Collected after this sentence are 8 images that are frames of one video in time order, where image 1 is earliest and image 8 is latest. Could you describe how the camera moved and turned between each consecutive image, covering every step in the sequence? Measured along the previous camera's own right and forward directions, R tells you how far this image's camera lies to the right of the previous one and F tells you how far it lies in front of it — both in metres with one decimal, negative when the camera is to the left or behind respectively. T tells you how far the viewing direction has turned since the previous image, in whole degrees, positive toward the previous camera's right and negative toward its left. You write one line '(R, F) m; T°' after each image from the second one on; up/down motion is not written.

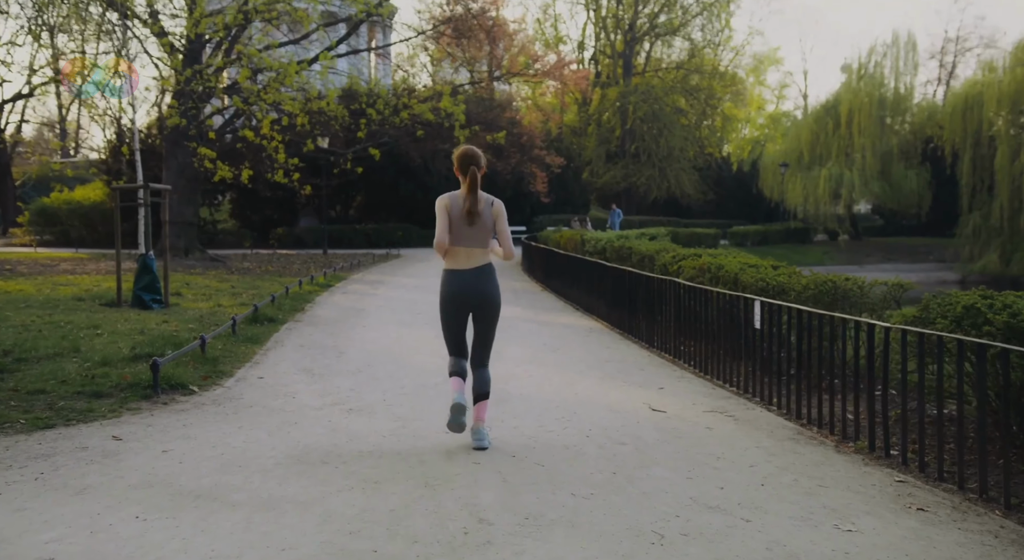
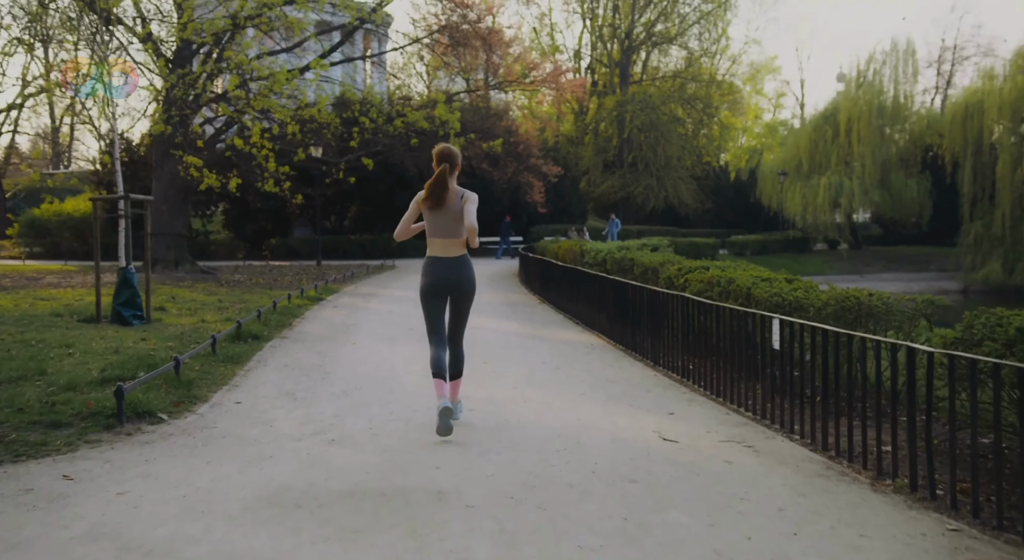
(0.0, +0.5) m; 0°
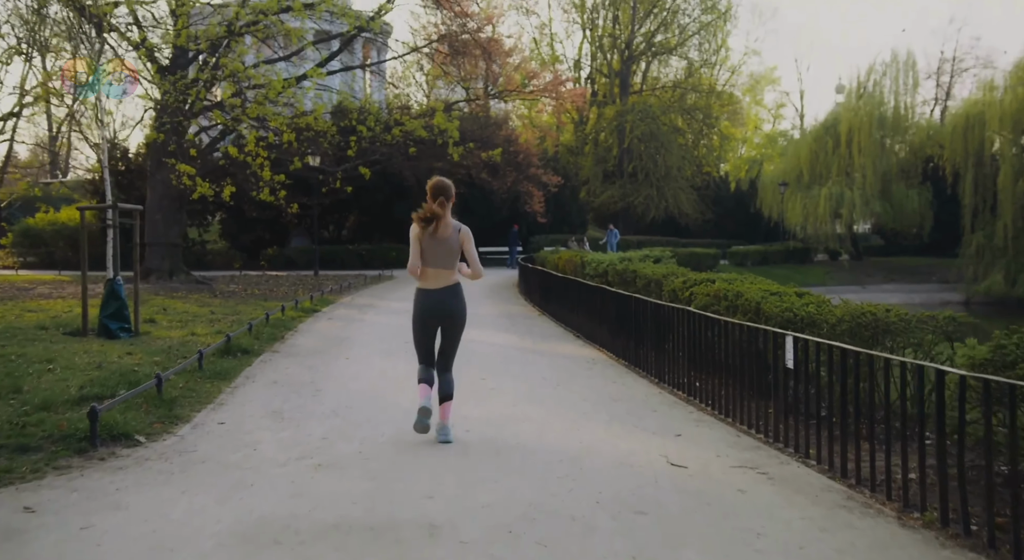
(0.0, +0.3) m; 0°
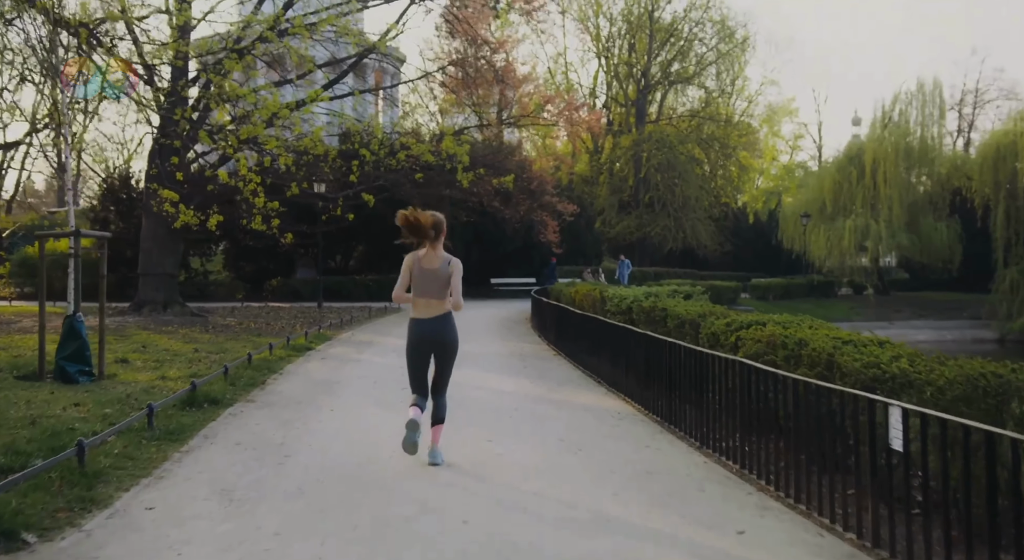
(0.0, +1.4) m; -1°
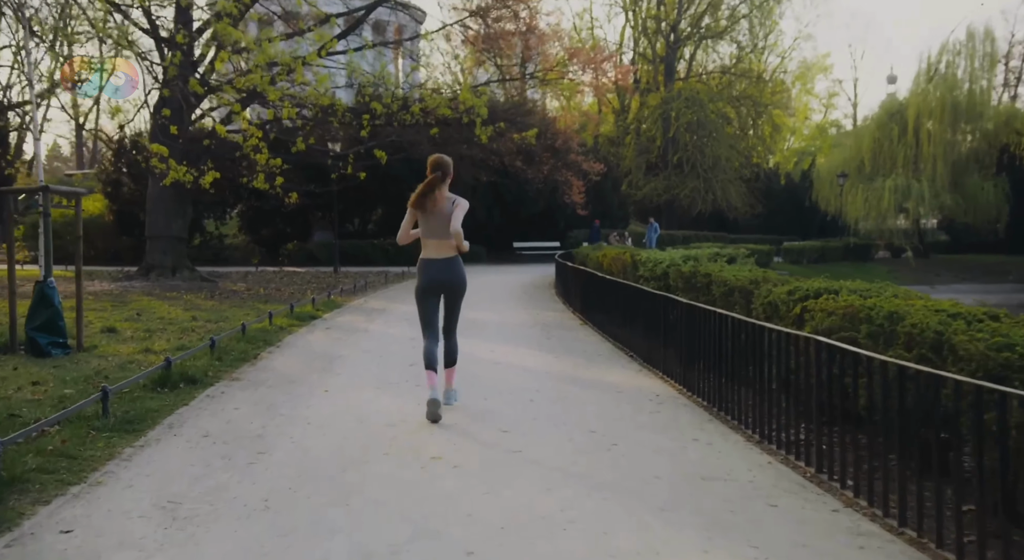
(0.0, +1.2) m; -2°
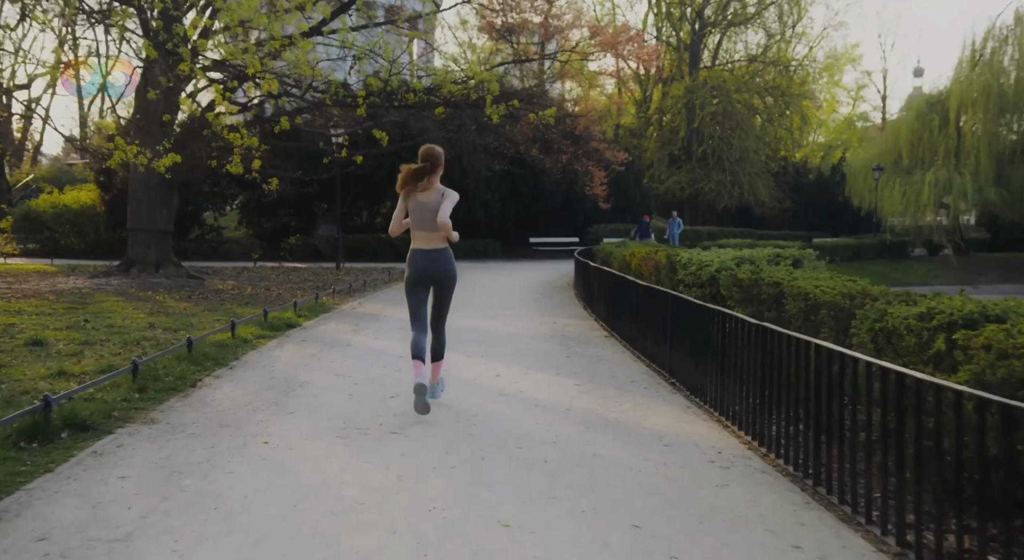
(+0.1, +2.0) m; -1°
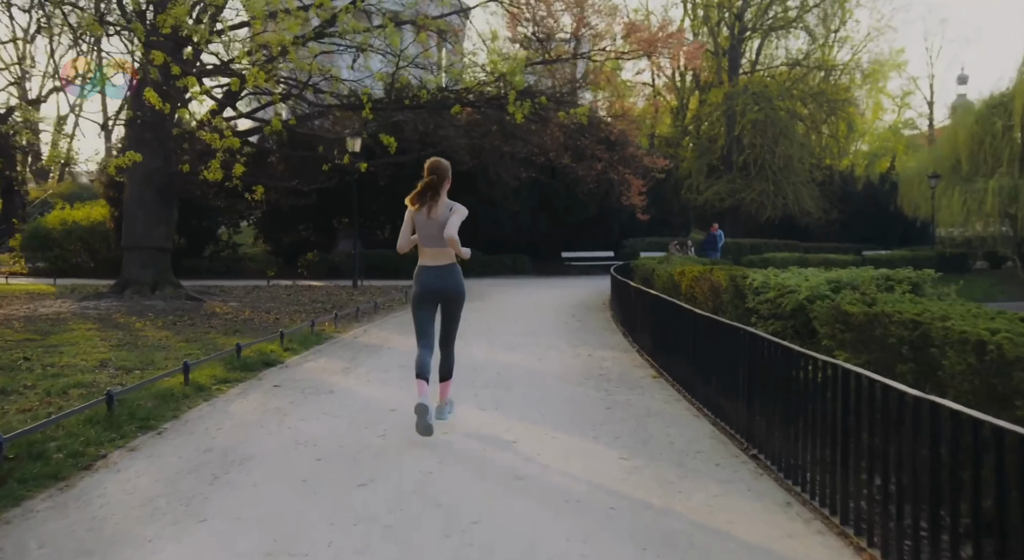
(+0.1, +2.0) m; -2°
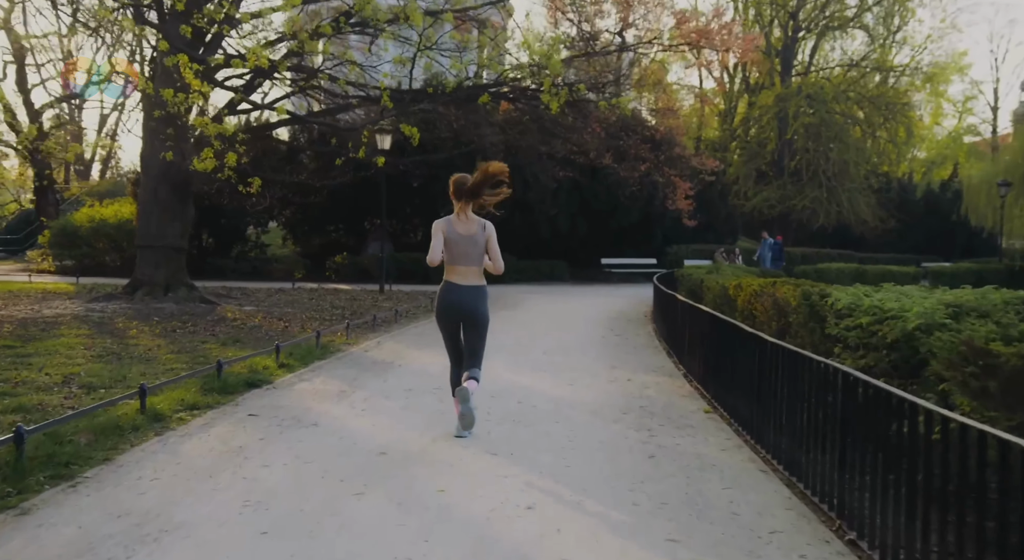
(+0.1, +1.4) m; -3°
